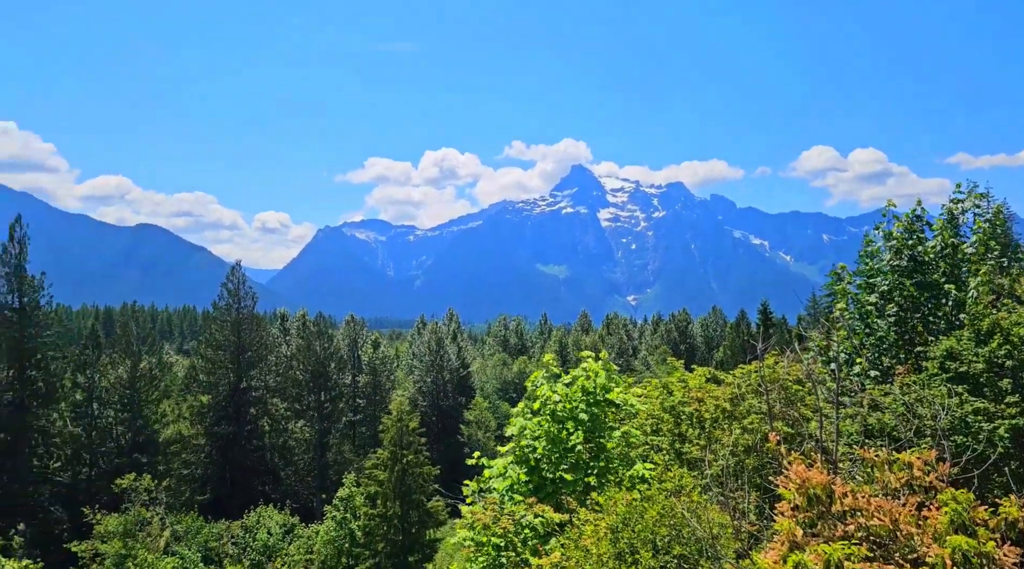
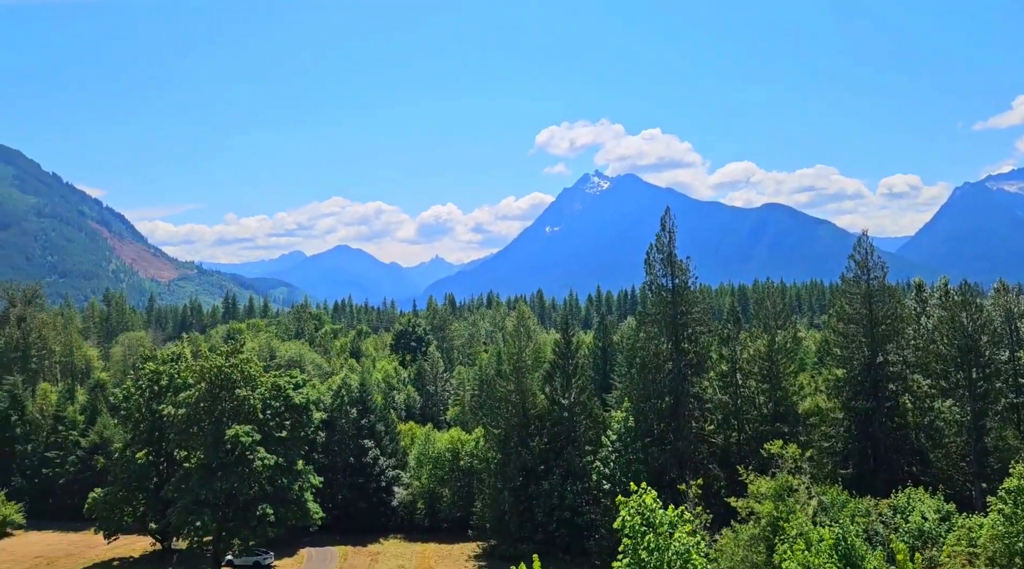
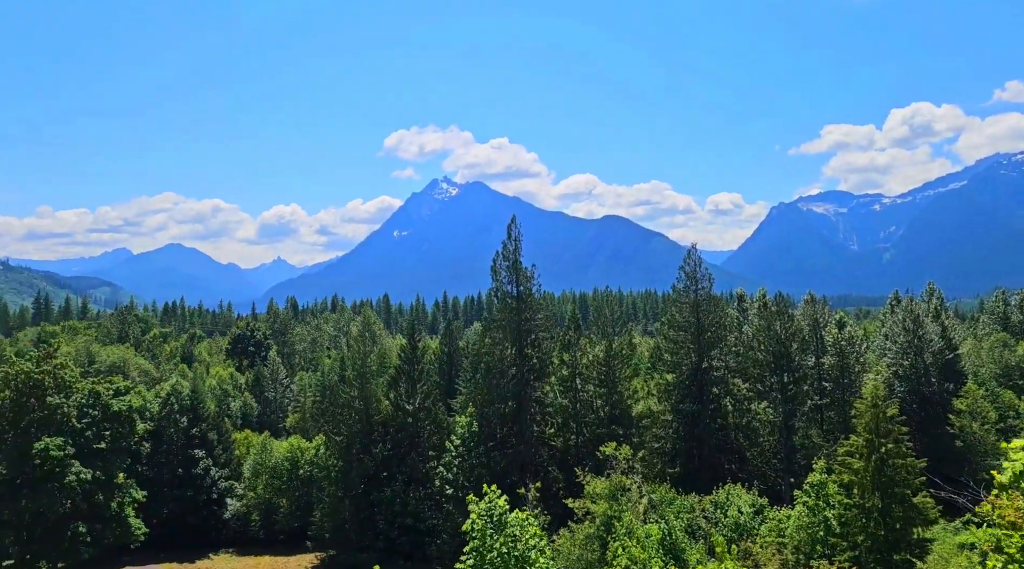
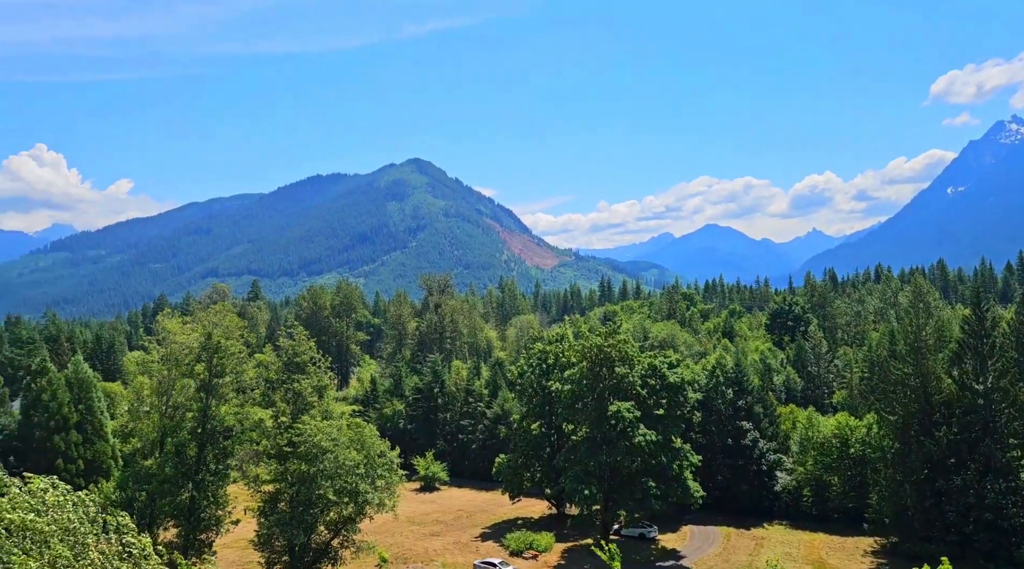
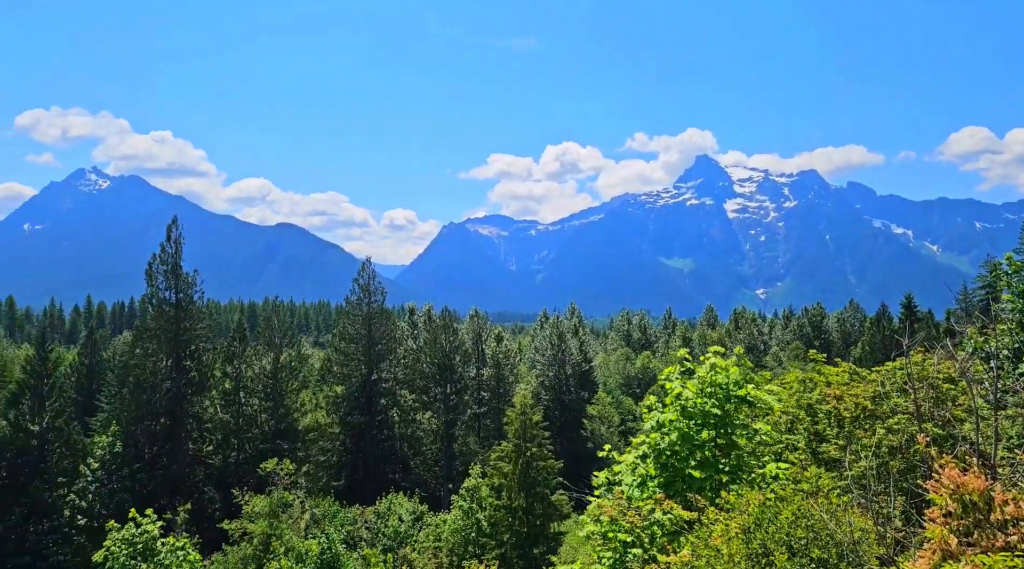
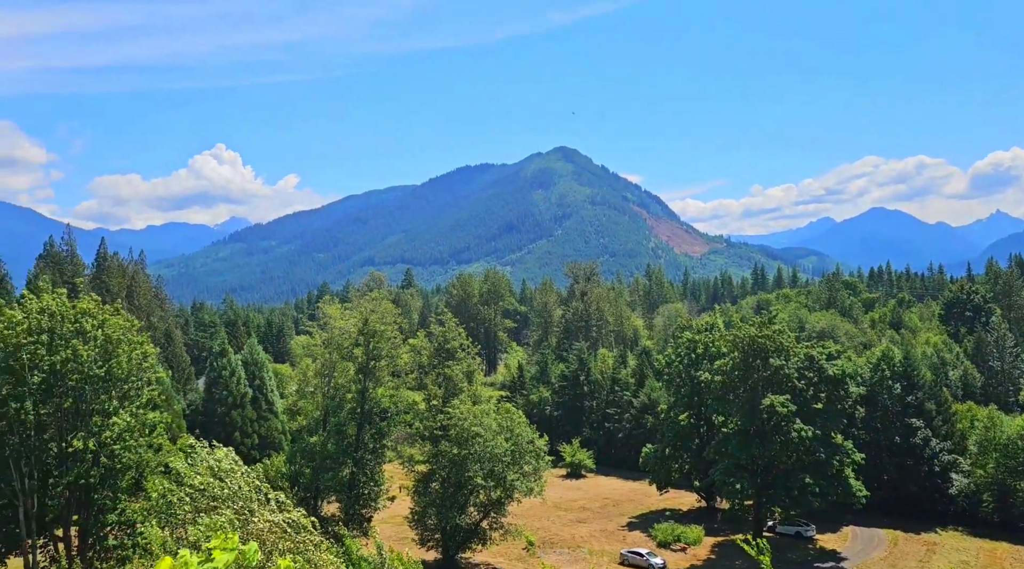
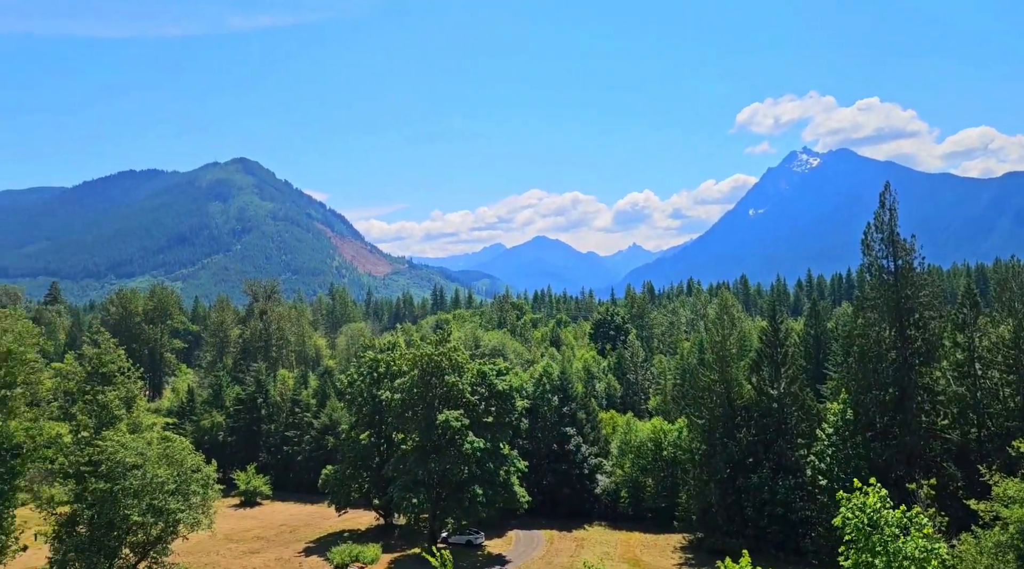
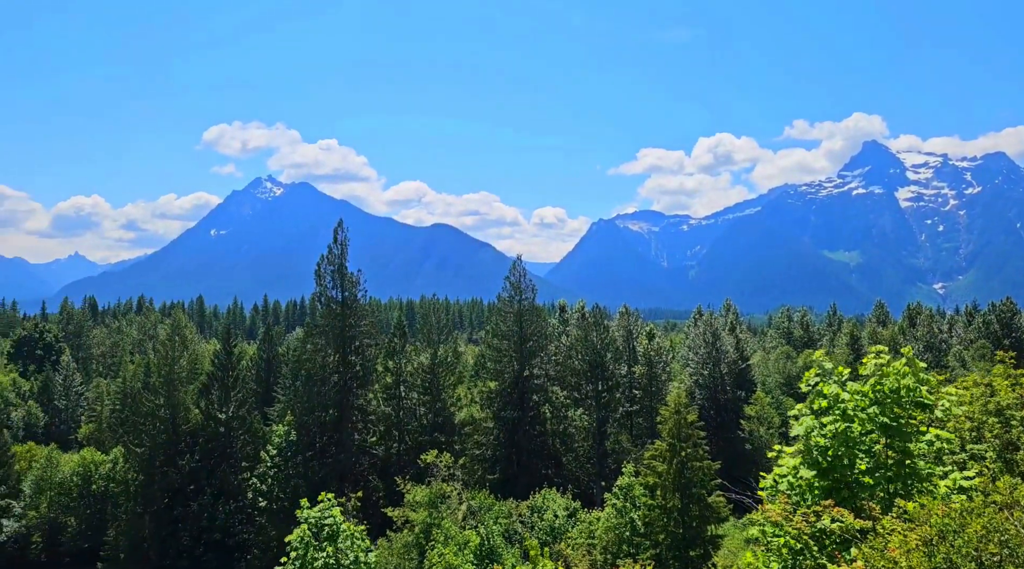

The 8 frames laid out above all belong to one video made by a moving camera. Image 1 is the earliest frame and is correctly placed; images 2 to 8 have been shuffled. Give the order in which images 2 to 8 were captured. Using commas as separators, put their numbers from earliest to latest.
5, 8, 3, 2, 7, 4, 6
